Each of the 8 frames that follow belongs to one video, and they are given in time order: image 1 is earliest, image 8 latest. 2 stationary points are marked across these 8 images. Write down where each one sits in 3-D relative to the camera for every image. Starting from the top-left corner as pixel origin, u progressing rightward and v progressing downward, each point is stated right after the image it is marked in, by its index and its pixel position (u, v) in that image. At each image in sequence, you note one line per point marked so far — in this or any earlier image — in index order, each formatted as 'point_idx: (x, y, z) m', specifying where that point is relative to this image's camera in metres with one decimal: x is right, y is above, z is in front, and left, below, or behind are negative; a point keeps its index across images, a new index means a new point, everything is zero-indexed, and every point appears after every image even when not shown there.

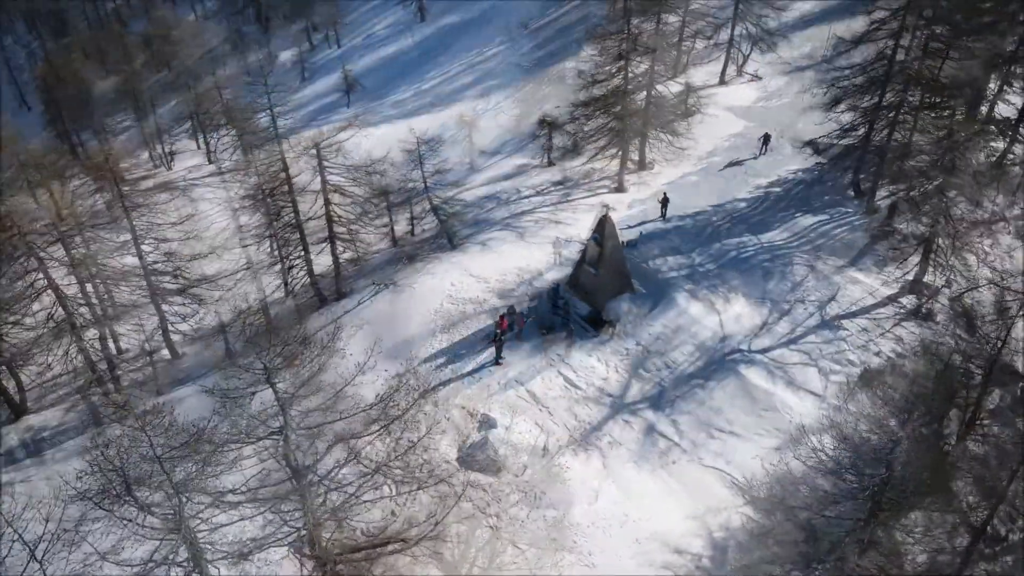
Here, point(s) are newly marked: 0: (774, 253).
0: (+6.7, +0.9, +19.2) m
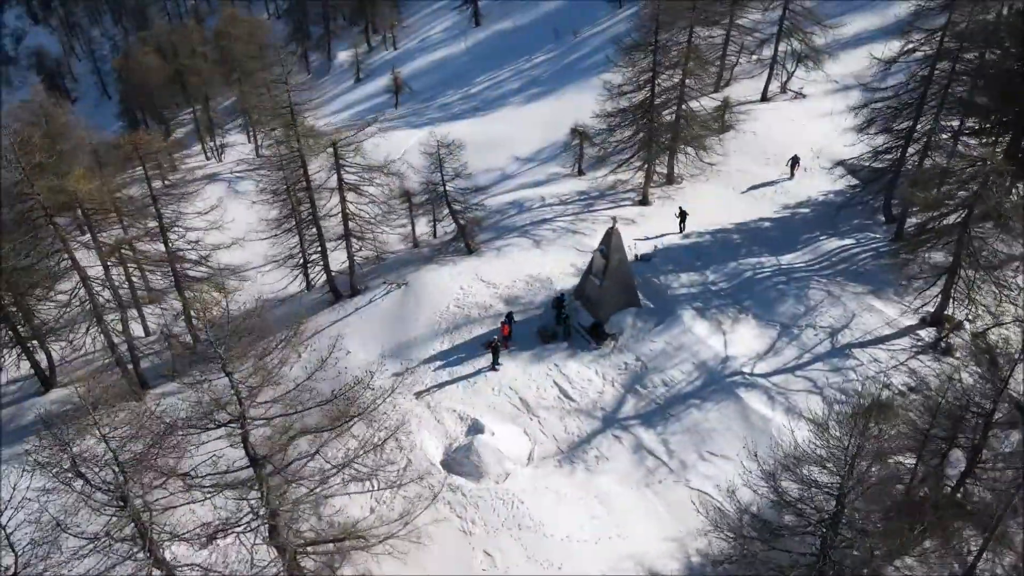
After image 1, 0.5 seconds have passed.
0: (+7.0, +0.3, +18.7) m
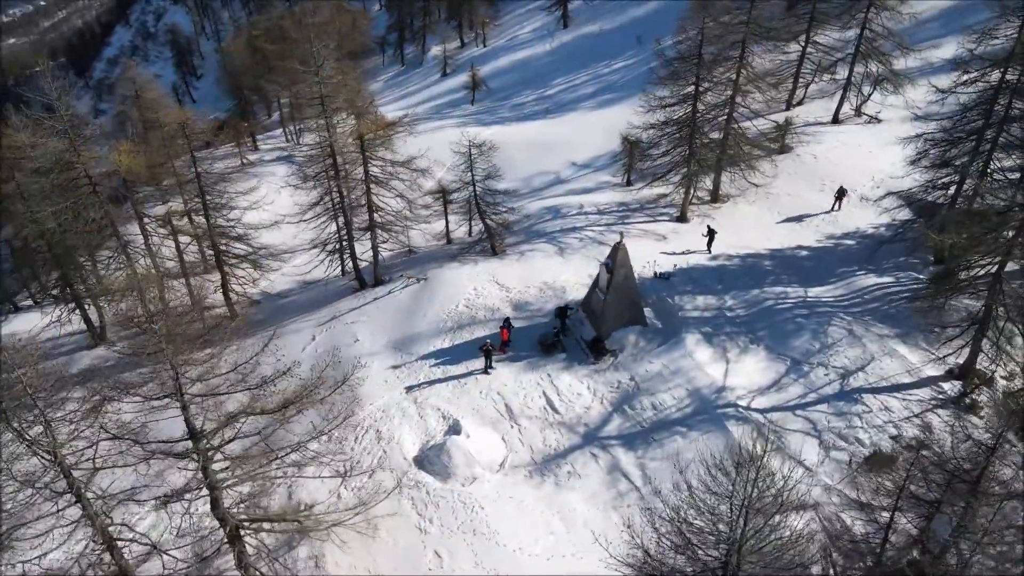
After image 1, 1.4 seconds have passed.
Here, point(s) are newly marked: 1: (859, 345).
0: (+7.2, -0.5, +17.7) m
1: (+7.7, -1.3, +16.6) m
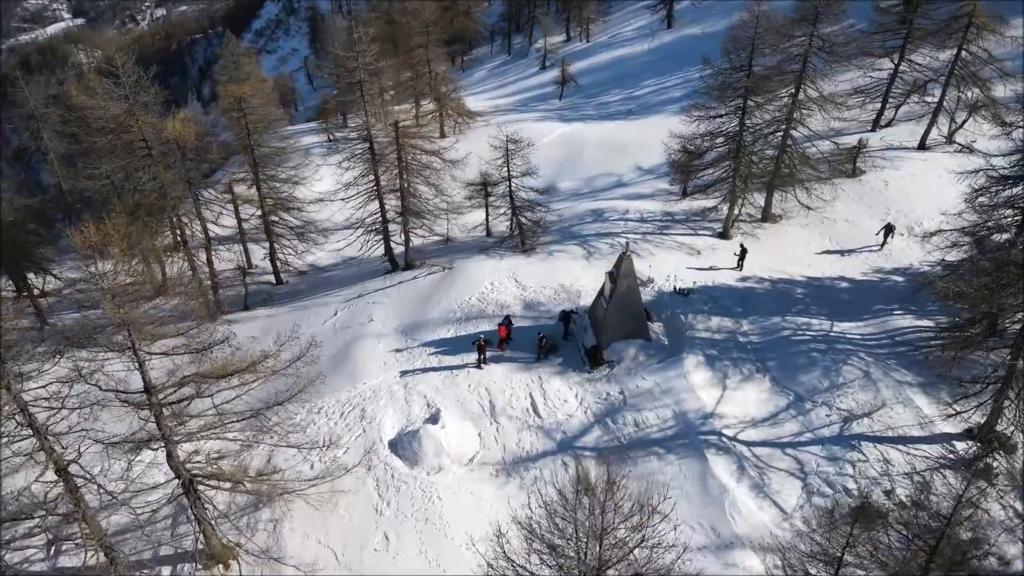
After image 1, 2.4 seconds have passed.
0: (+7.2, -1.3, +16.7) m
1: (+7.5, -2.1, +15.5) m
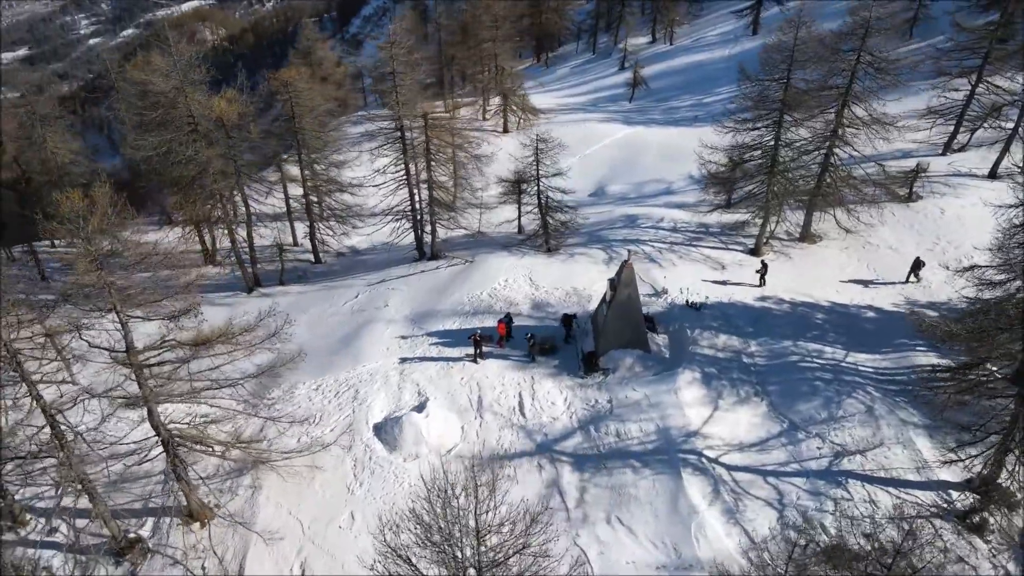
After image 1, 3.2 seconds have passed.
0: (+7.0, -1.9, +16.0) m
1: (+7.1, -2.7, +14.7) m
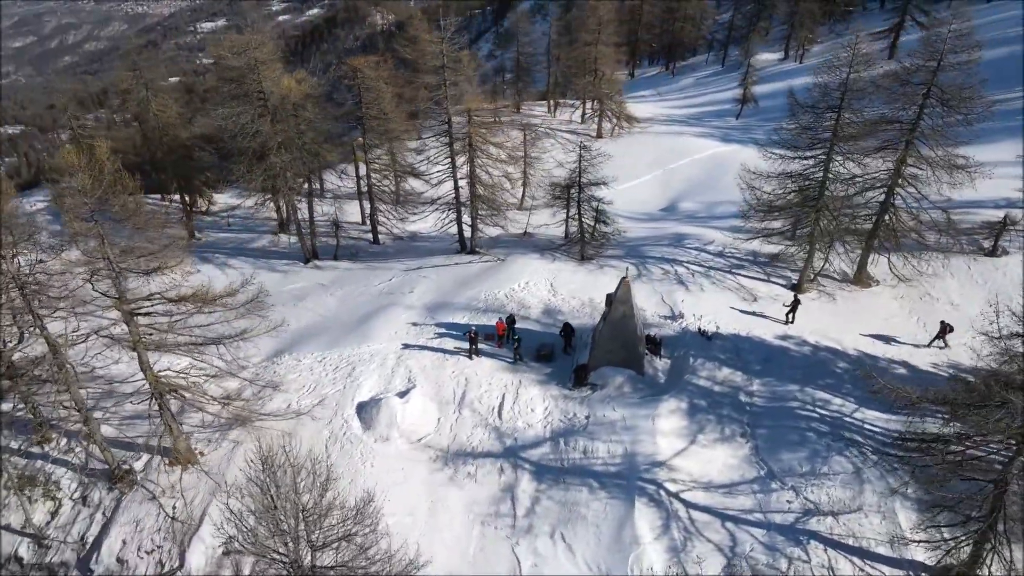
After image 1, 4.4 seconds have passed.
0: (+6.5, -2.8, +14.8) m
1: (+6.3, -3.7, +13.6) m
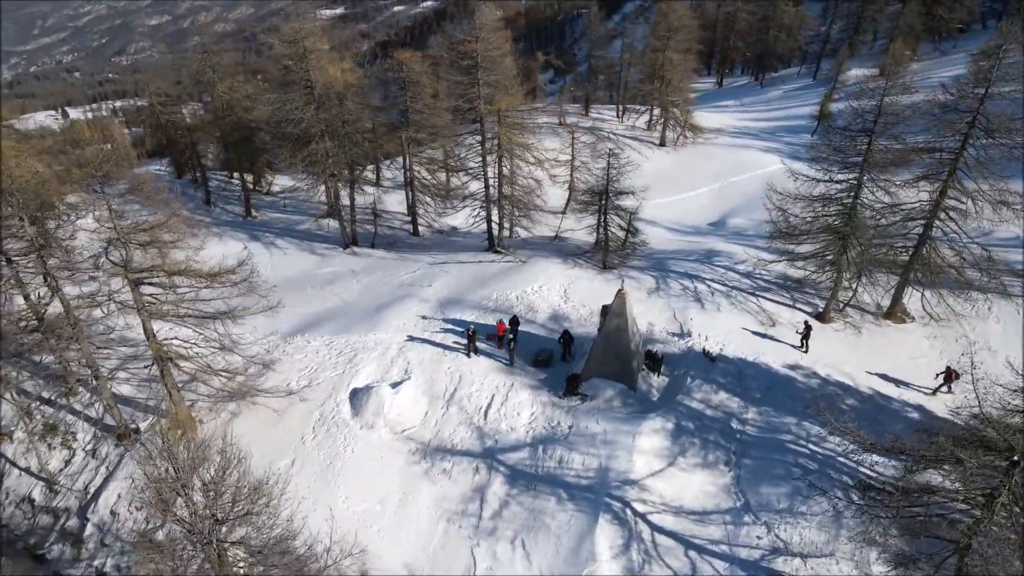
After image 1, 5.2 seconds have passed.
0: (+6.0, -3.4, +14.1) m
1: (+5.5, -4.2, +13.0) m
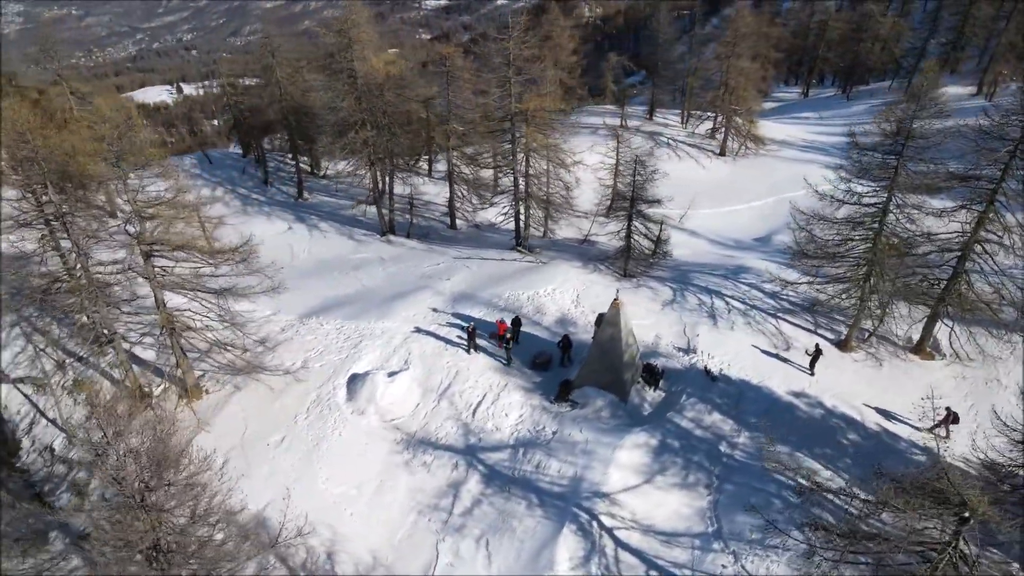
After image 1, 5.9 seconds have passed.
0: (+5.5, -3.9, +13.5) m
1: (+4.8, -4.7, +12.4) m
